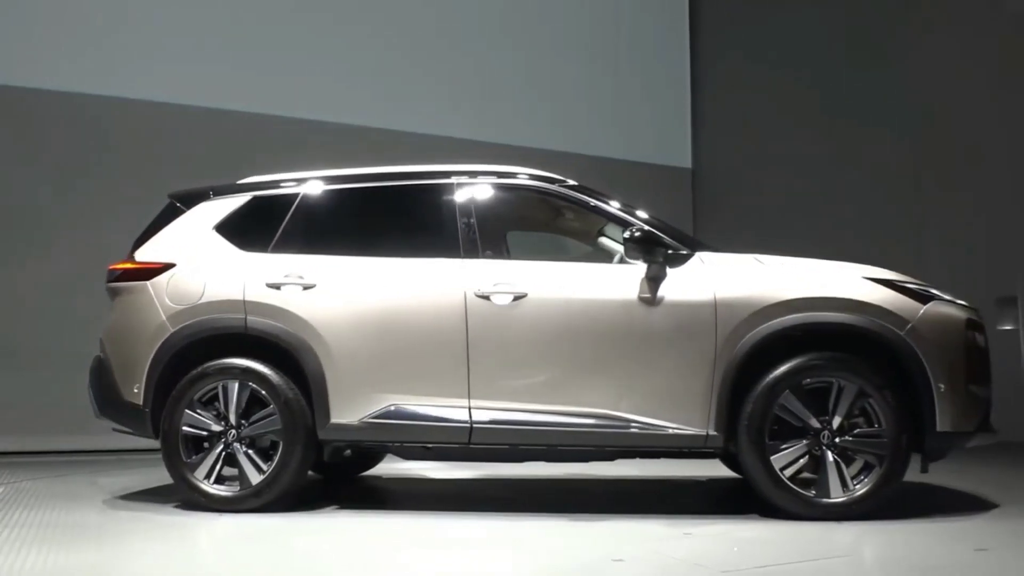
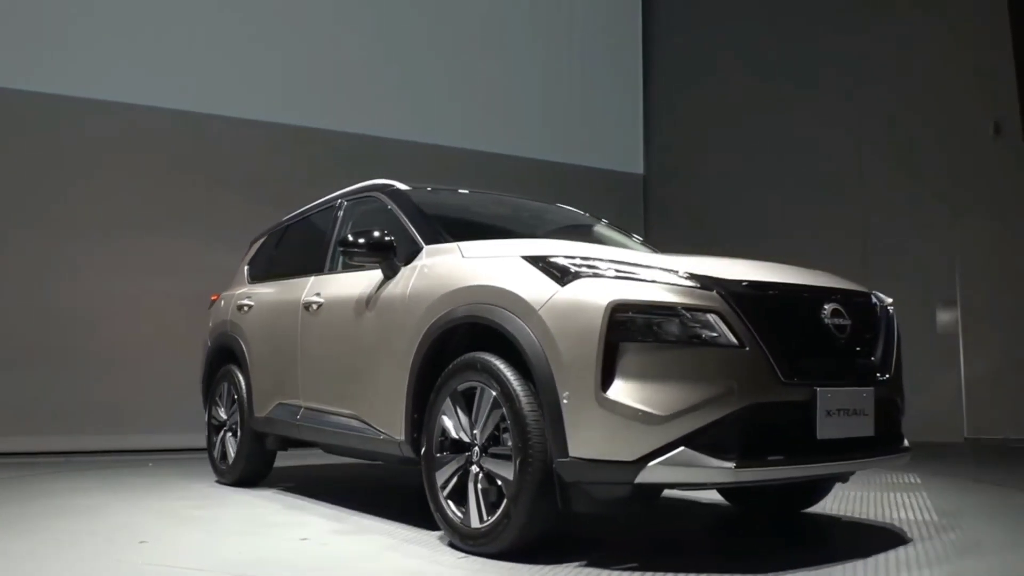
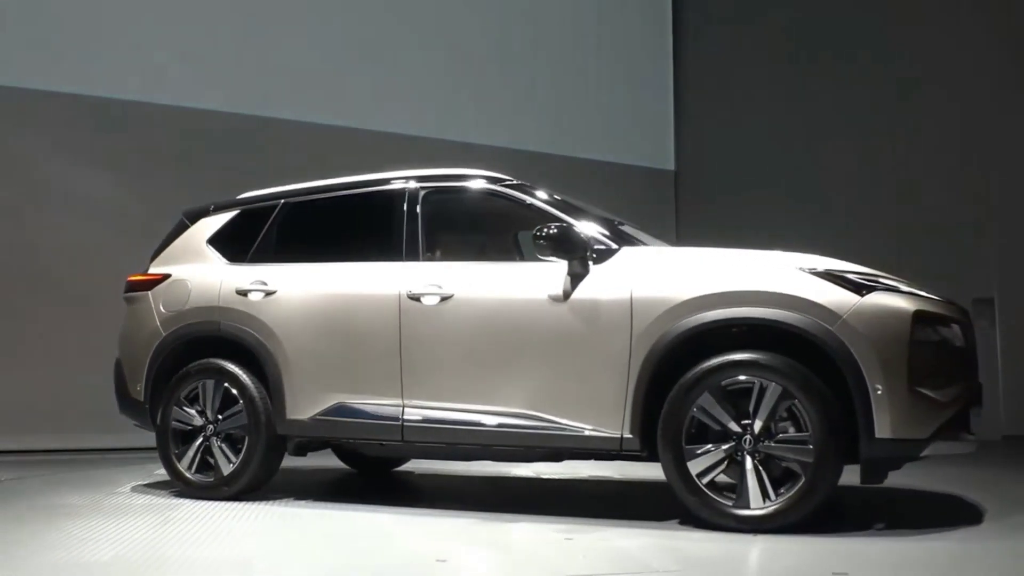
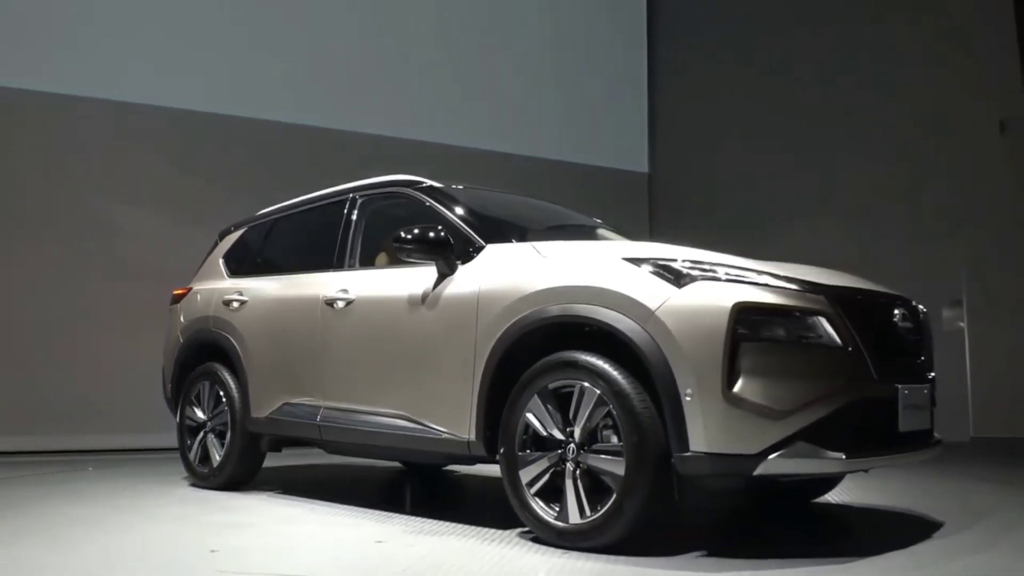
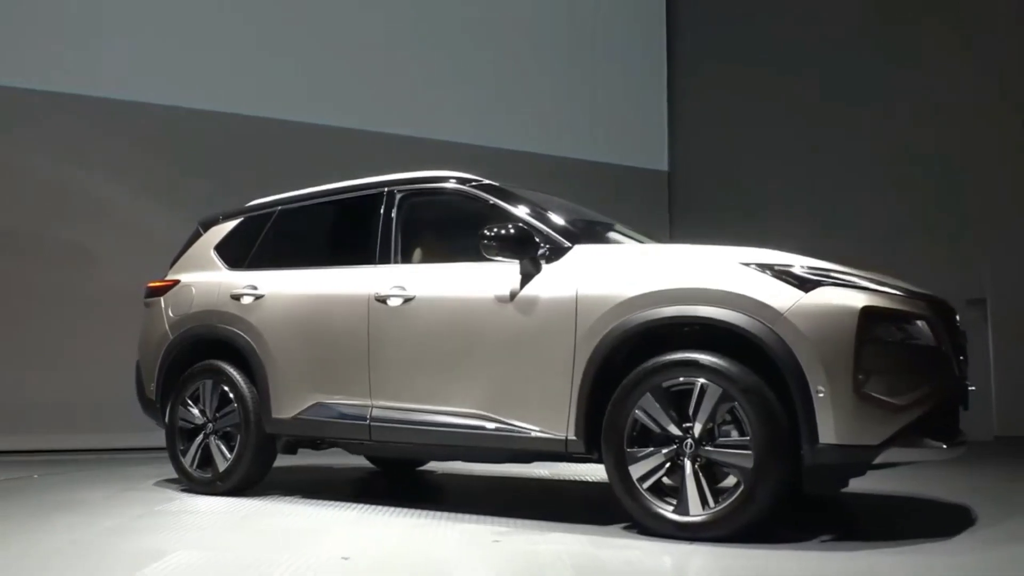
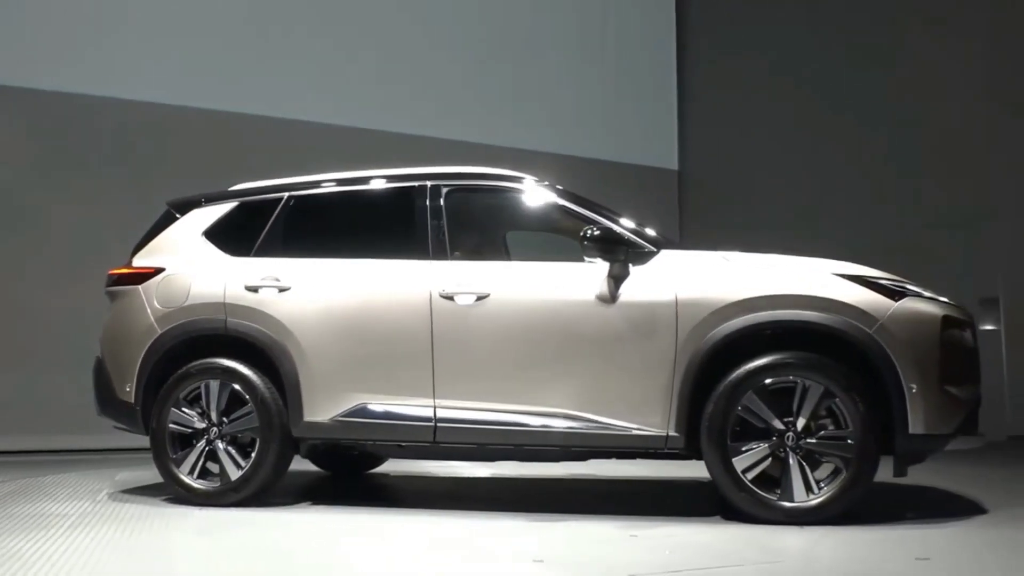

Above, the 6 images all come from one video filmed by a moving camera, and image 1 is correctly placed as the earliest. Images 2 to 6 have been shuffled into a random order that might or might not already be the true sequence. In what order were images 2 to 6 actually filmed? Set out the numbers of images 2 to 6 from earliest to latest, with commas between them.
6, 3, 5, 4, 2
